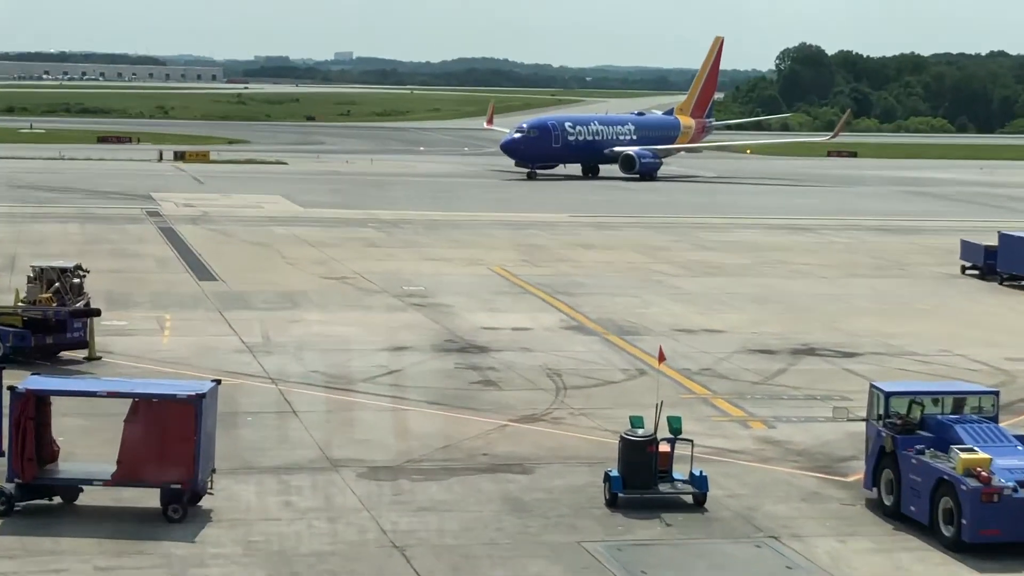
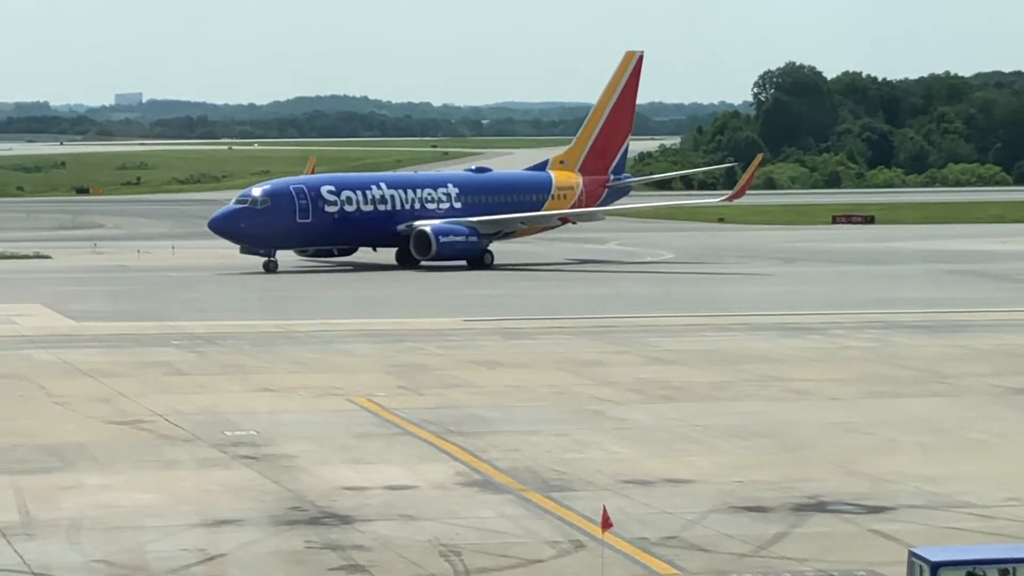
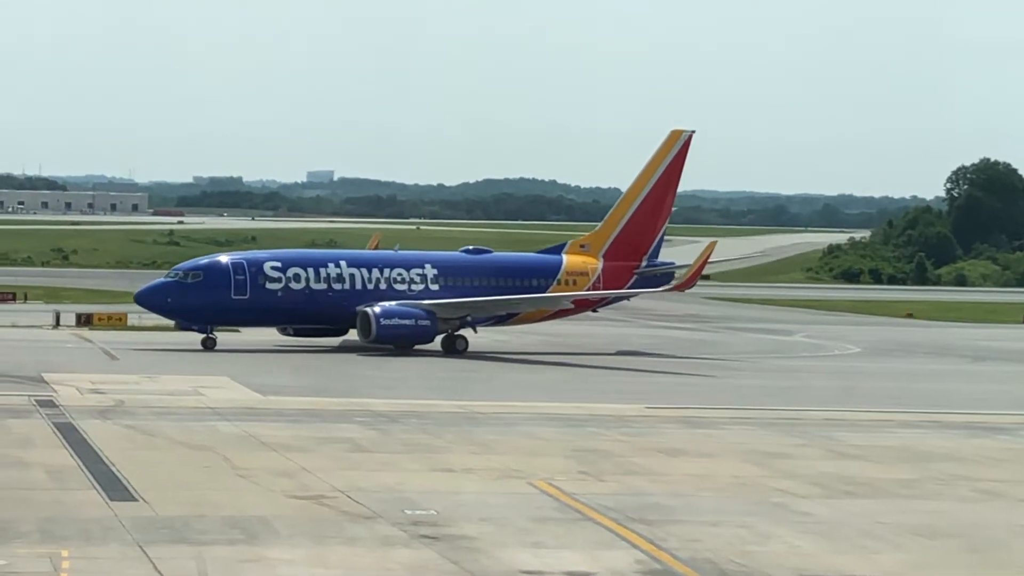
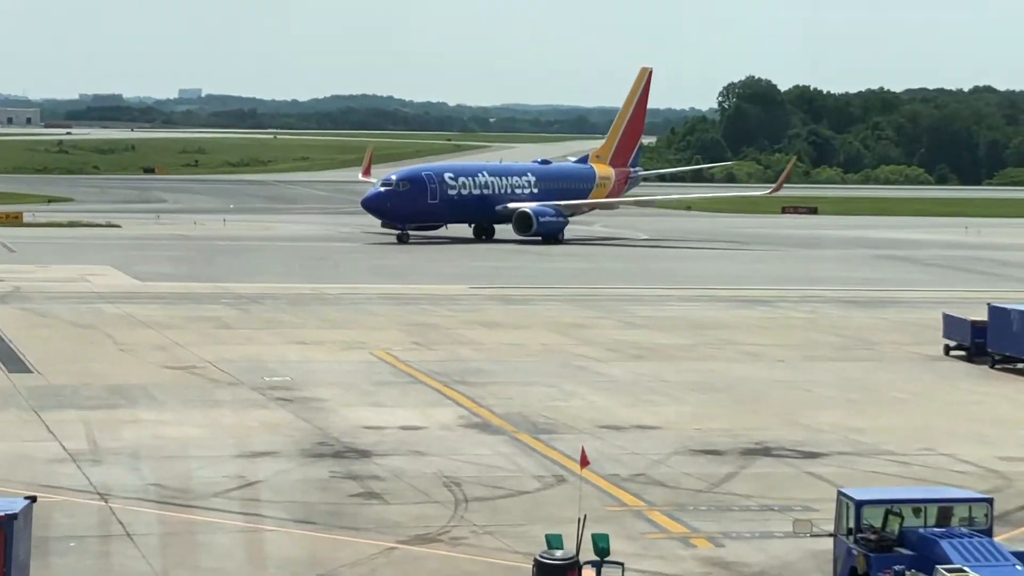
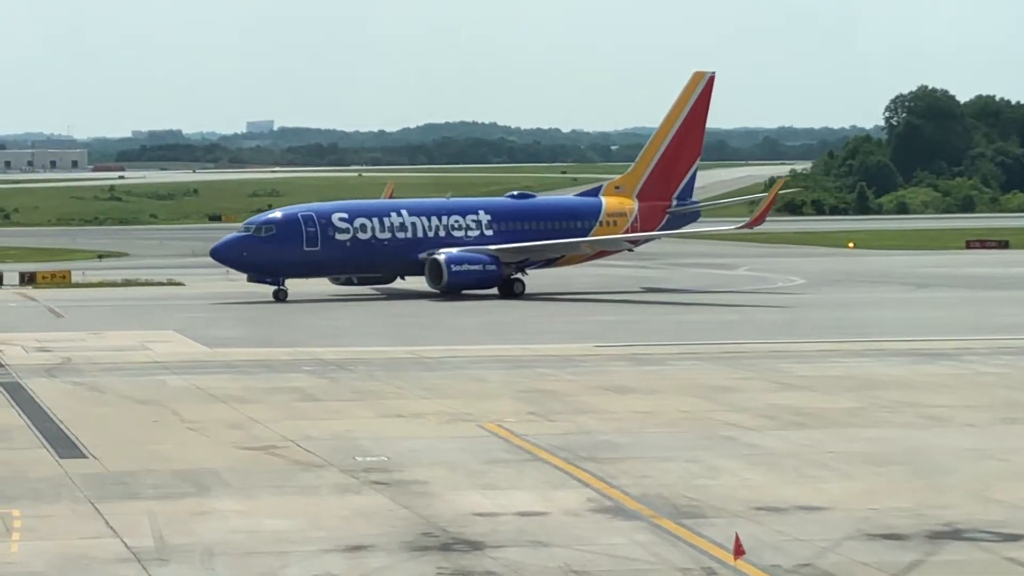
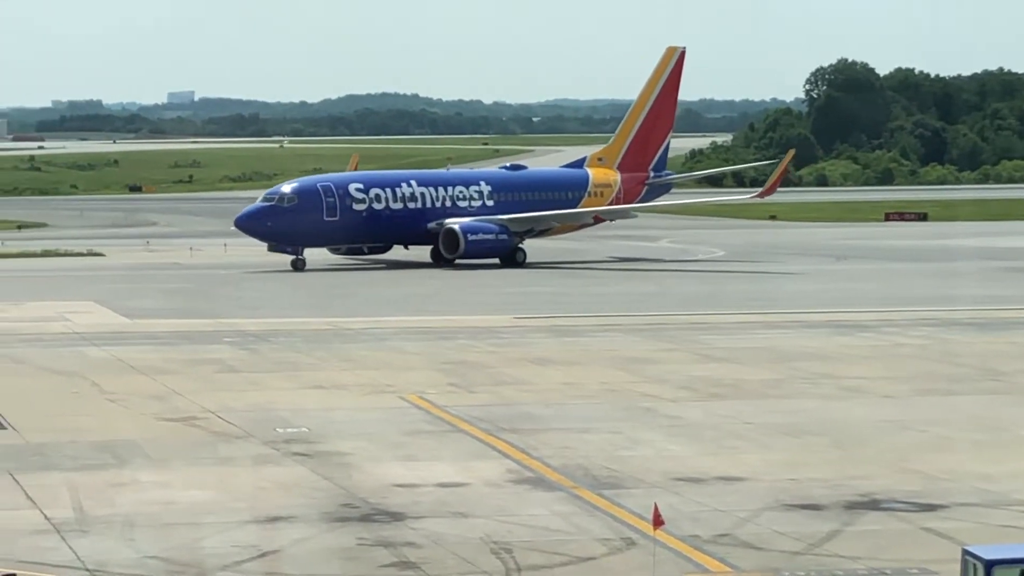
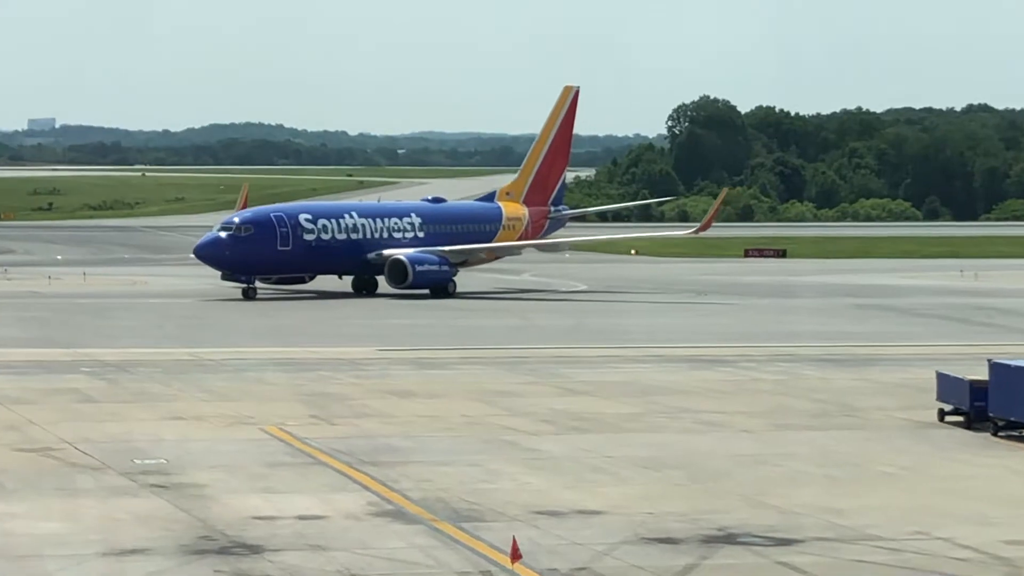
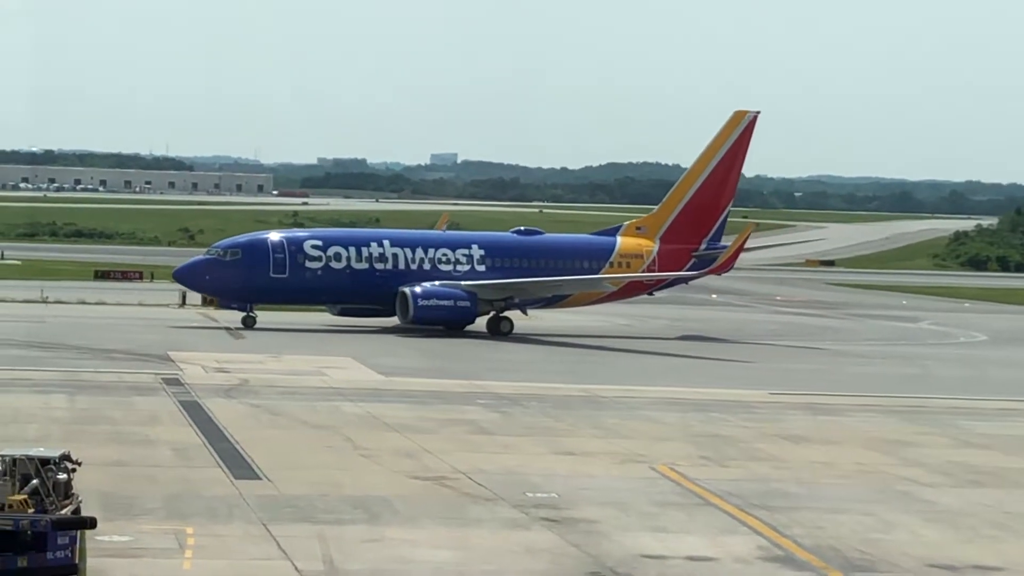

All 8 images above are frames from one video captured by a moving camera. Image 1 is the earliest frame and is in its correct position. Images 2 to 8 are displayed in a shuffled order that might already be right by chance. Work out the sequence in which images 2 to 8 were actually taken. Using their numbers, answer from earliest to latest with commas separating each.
4, 7, 2, 6, 5, 3, 8
